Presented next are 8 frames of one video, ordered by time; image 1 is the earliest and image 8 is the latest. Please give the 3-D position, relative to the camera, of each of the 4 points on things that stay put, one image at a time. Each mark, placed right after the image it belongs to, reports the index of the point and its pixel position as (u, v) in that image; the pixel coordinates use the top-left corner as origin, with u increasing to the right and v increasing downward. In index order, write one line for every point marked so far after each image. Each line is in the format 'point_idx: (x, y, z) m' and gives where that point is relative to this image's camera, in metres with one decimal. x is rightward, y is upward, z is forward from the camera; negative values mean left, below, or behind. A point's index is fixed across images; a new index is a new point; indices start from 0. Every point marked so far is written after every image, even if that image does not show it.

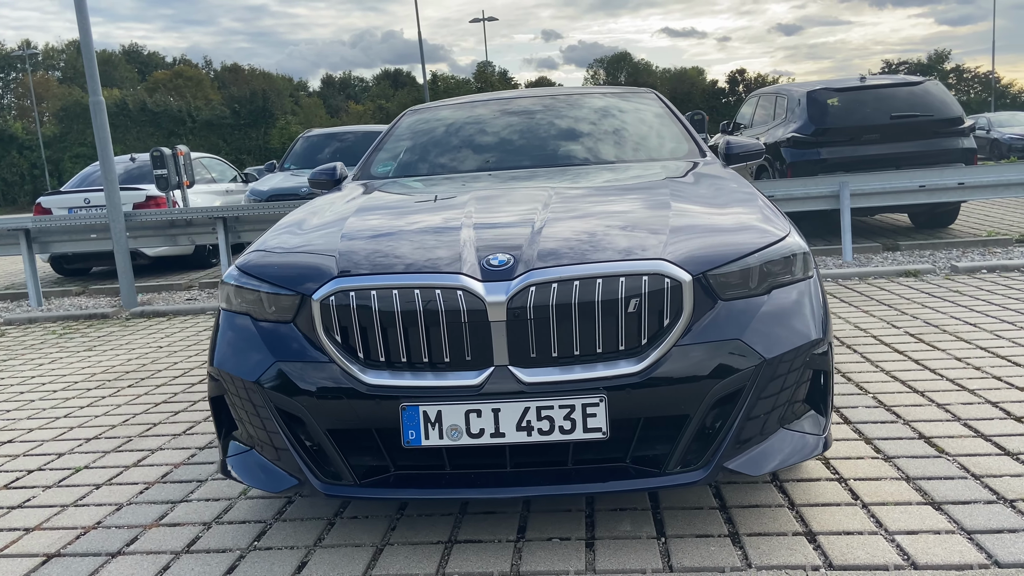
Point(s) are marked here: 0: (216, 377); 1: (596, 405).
0: (-0.9, -0.3, +2.6) m
1: (+0.2, -0.3, +2.2) m
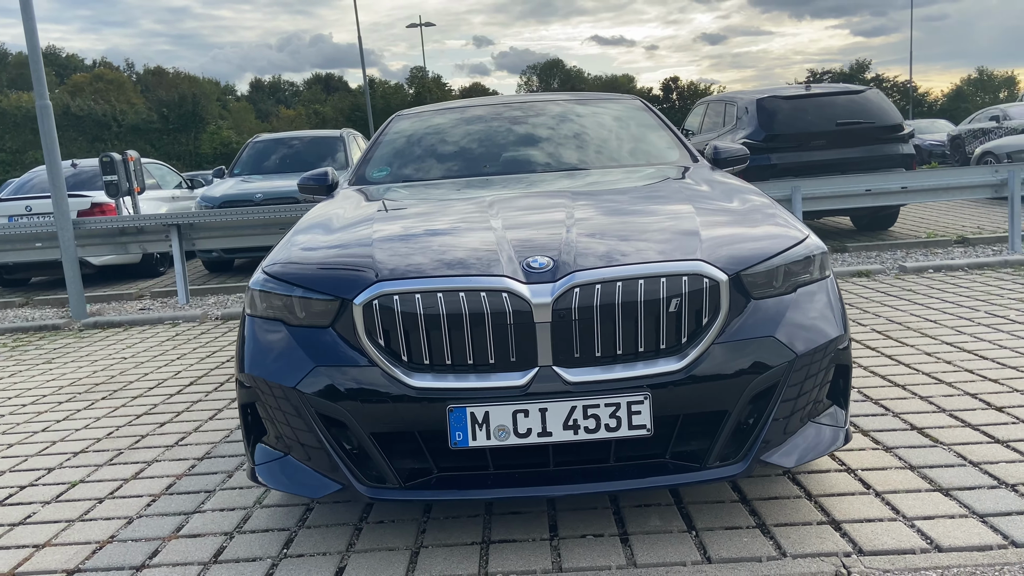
0: (-0.8, -0.3, +2.5) m
1: (+0.3, -0.3, +2.2) m
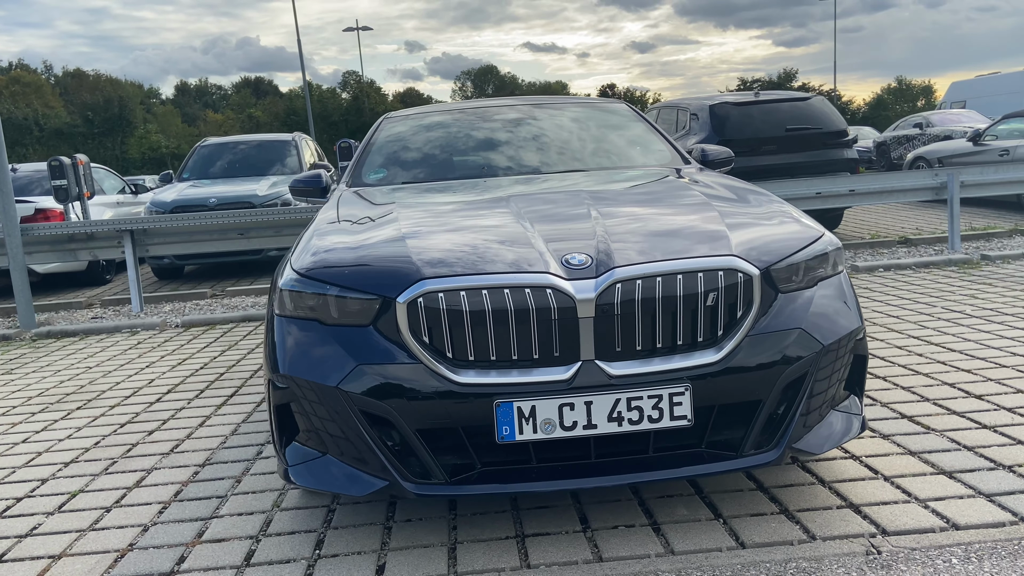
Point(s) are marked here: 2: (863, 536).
0: (-0.7, -0.3, +2.5) m
1: (+0.5, -0.3, +2.3) m
2: (+1.0, -0.7, +2.4) m
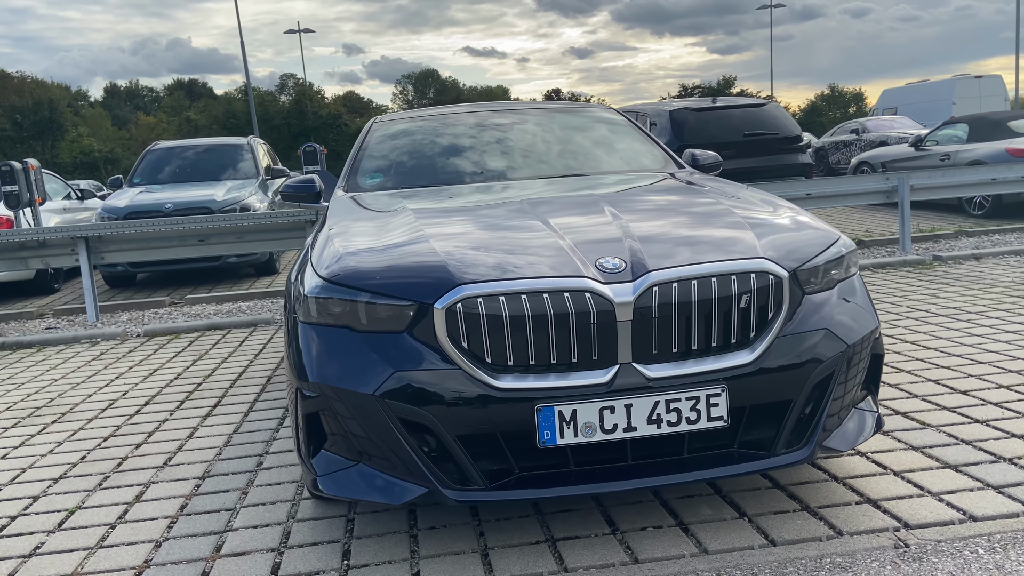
0: (-0.6, -0.3, +2.5) m
1: (+0.6, -0.3, +2.3) m
2: (+1.1, -0.7, +2.5) m
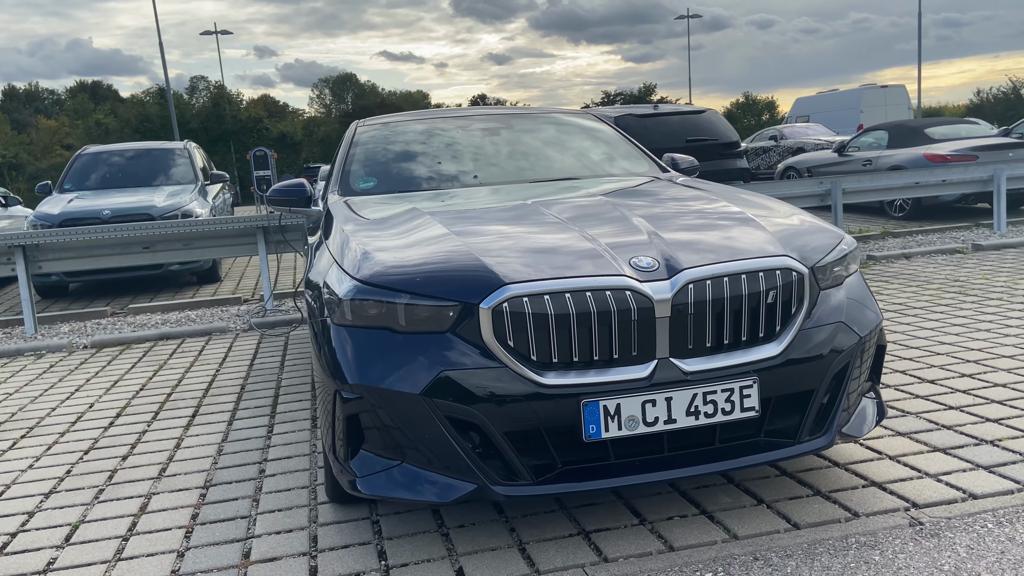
0: (-0.5, -0.3, +2.5) m
1: (+0.7, -0.3, +2.5) m
2: (+1.2, -0.7, +2.7) m
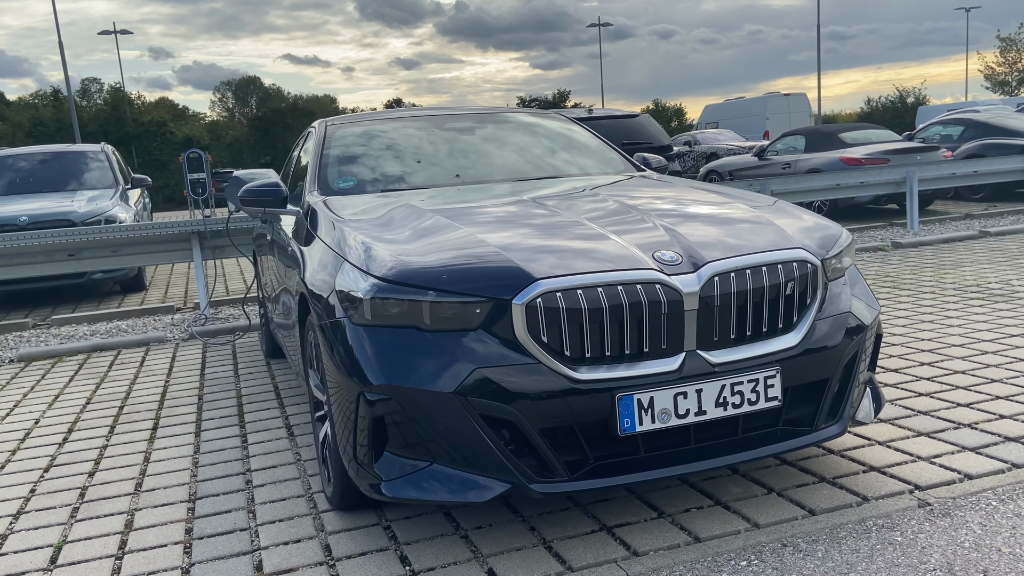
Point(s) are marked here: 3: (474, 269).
0: (-0.4, -0.3, +2.4) m
1: (+0.8, -0.3, +2.5) m
2: (+1.3, -0.7, +2.7) m
3: (-0.1, +0.1, +2.4) m
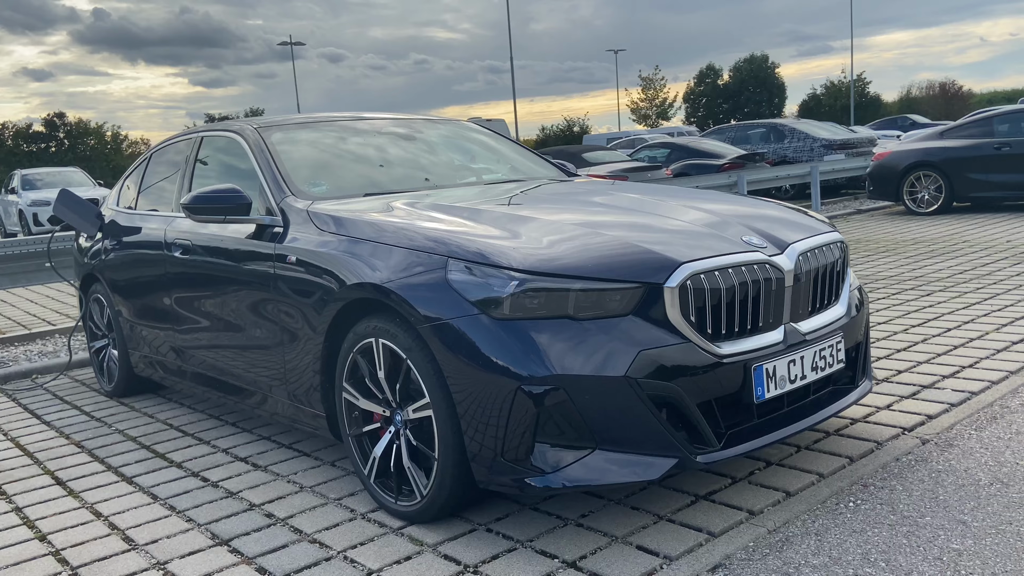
0: (-0.1, -0.3, +2.5) m
1: (+1.0, -0.2, +2.7) m
2: (+1.5, -0.5, +3.1) m
3: (+0.1, +0.1, +2.6) m
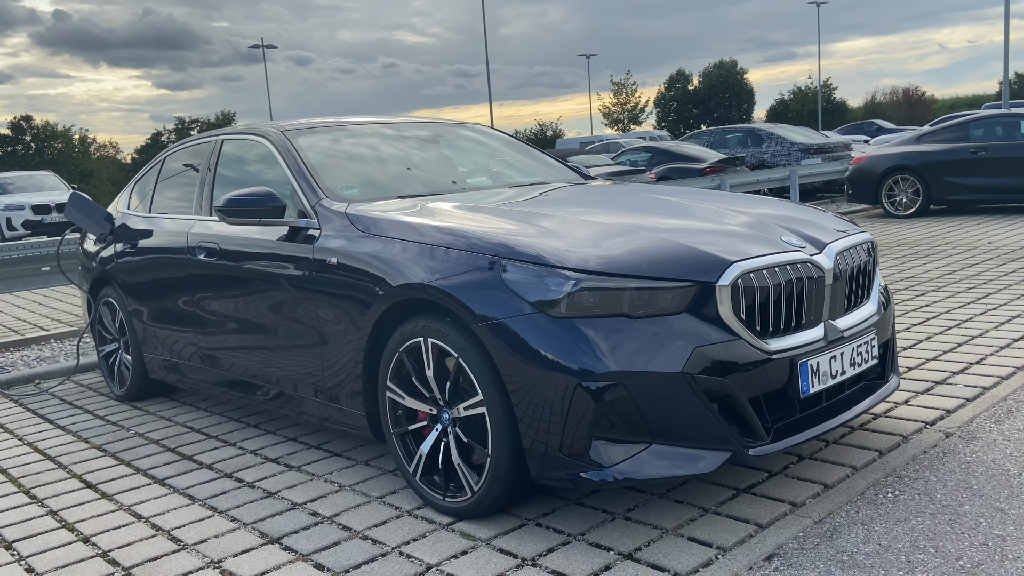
0: (+0.1, -0.3, +2.6) m
1: (+1.2, -0.2, +2.8) m
2: (+1.7, -0.5, +3.2) m
3: (+0.3, +0.1, +2.6) m
